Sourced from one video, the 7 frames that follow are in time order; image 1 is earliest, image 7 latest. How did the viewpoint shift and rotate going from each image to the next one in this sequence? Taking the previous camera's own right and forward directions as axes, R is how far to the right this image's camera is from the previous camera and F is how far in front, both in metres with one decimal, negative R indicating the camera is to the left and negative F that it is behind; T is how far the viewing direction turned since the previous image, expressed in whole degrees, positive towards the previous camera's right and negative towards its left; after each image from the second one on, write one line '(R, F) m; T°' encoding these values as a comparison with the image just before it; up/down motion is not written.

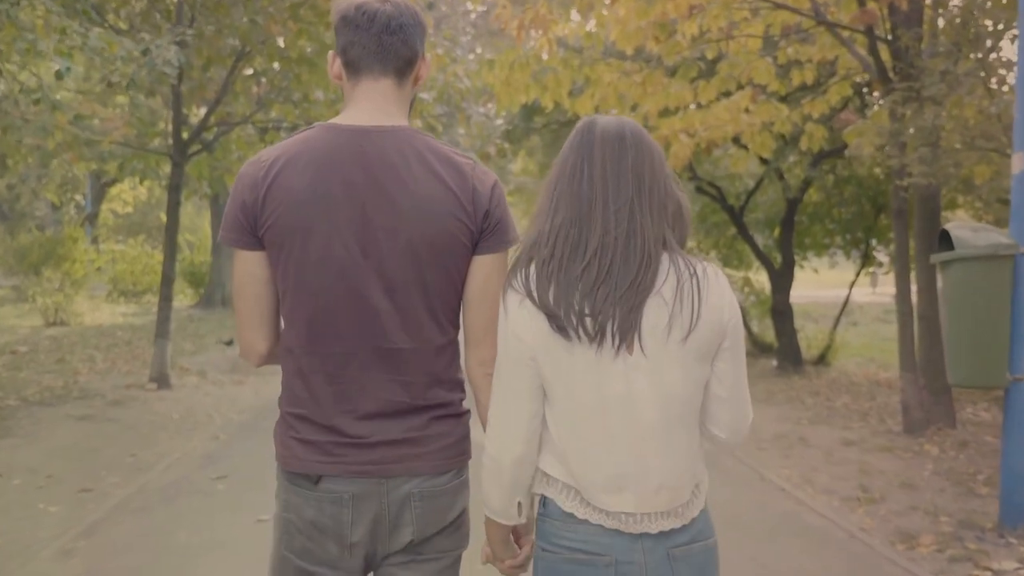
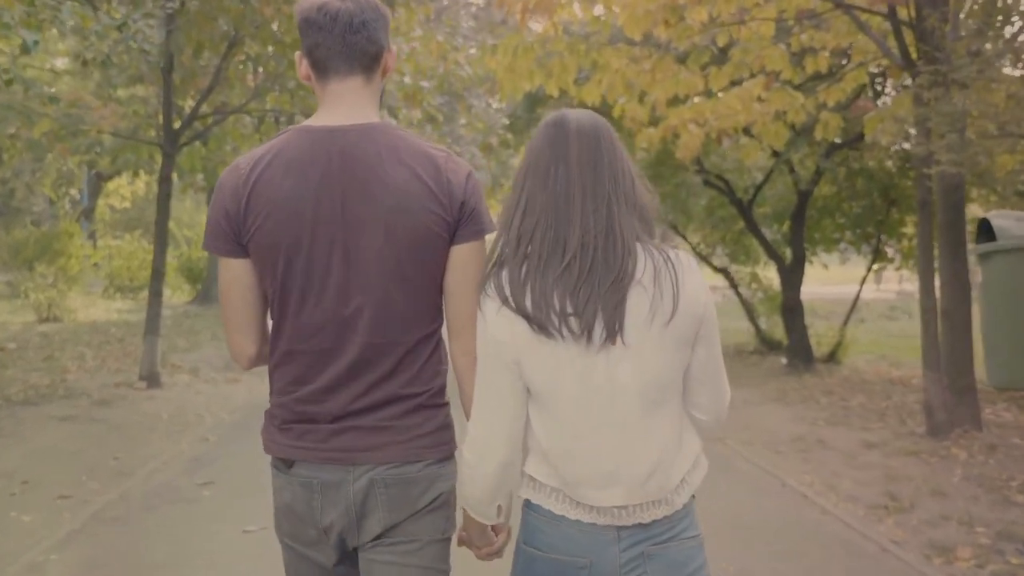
(0.0, +0.4) m; 0°
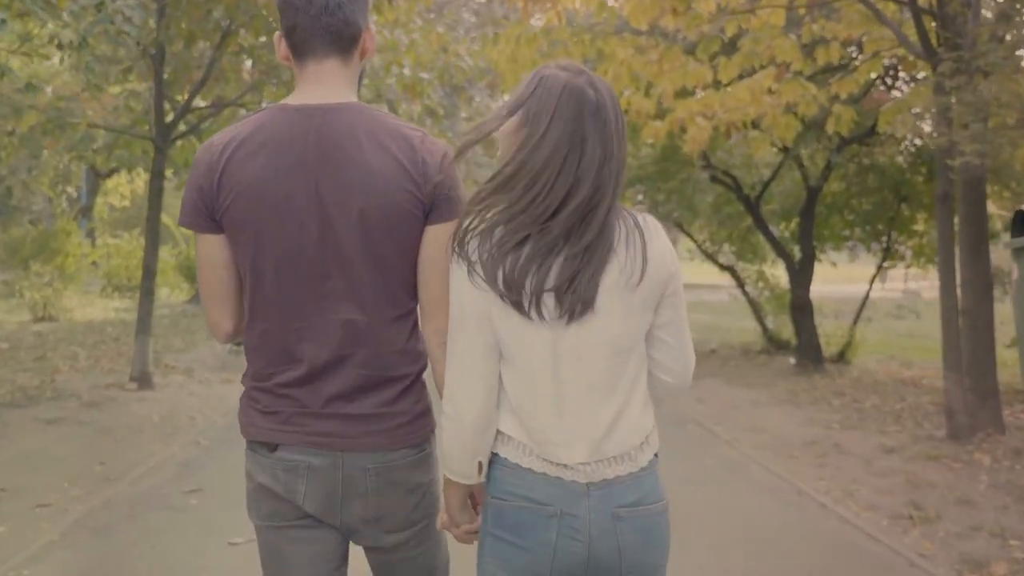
(0.0, +0.4) m; 0°
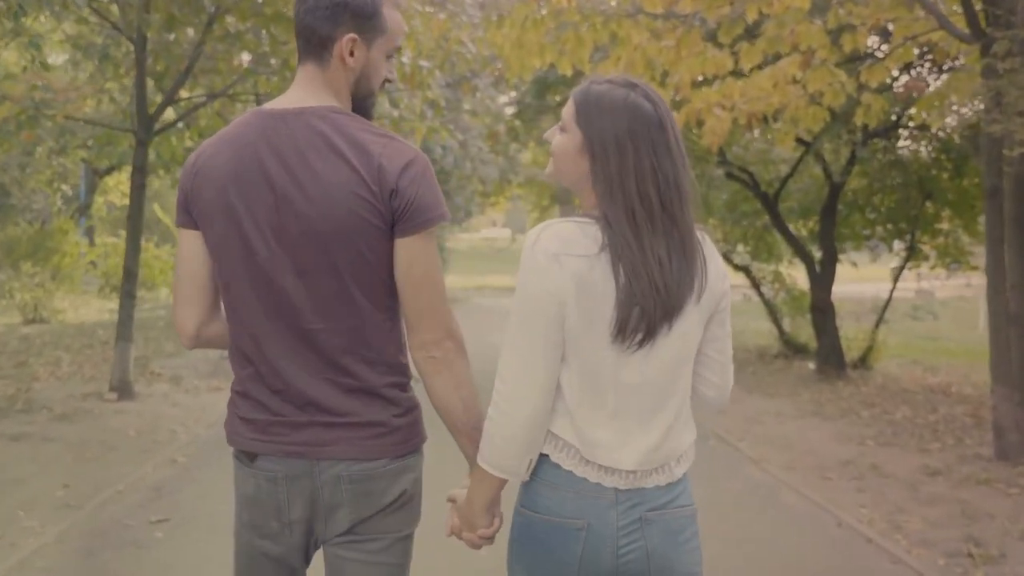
(0.0, +0.8) m; 0°
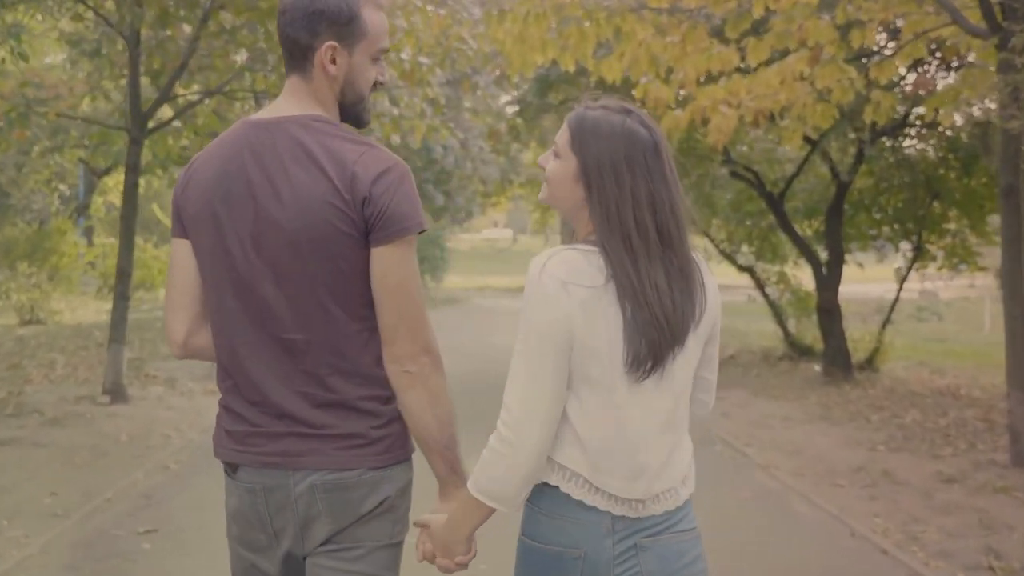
(0.0, +0.2) m; 0°
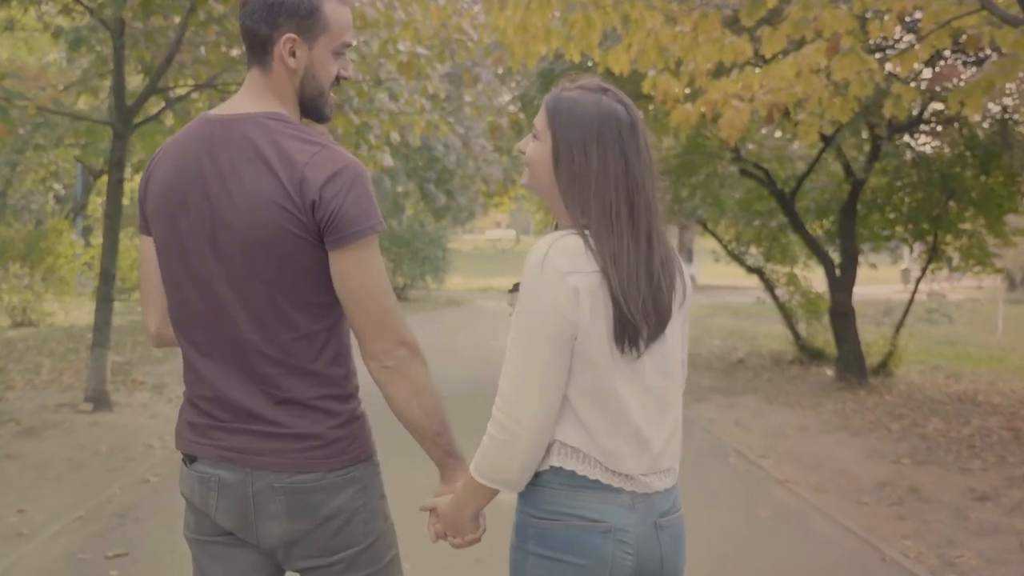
(0.0, +0.5) m; 0°
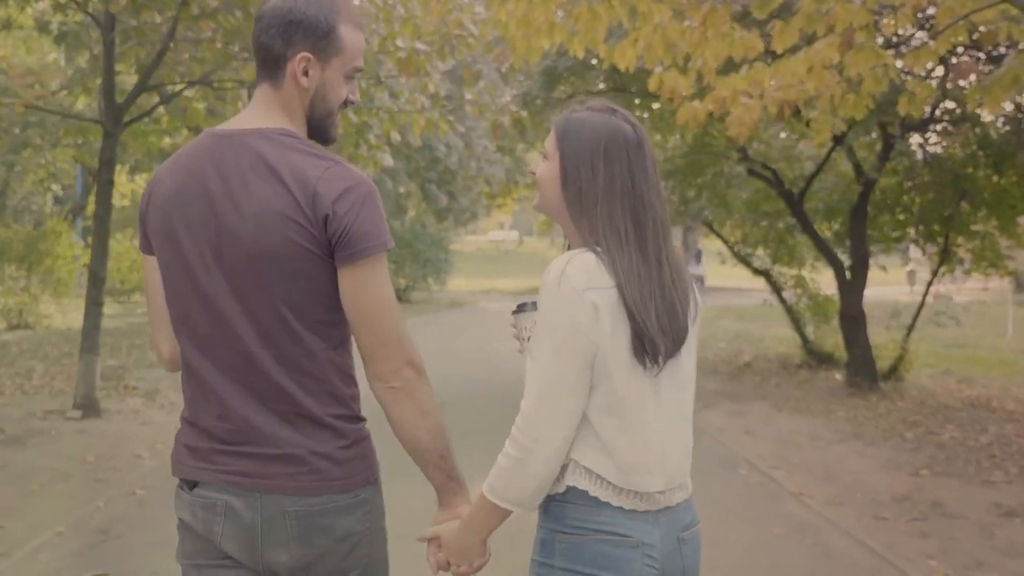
(0.0, +0.3) m; 0°
